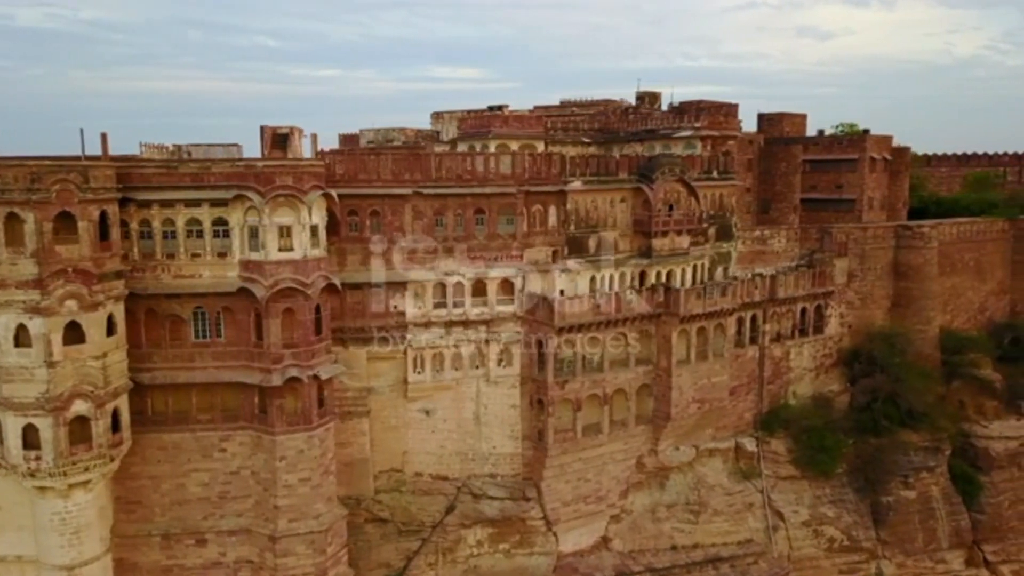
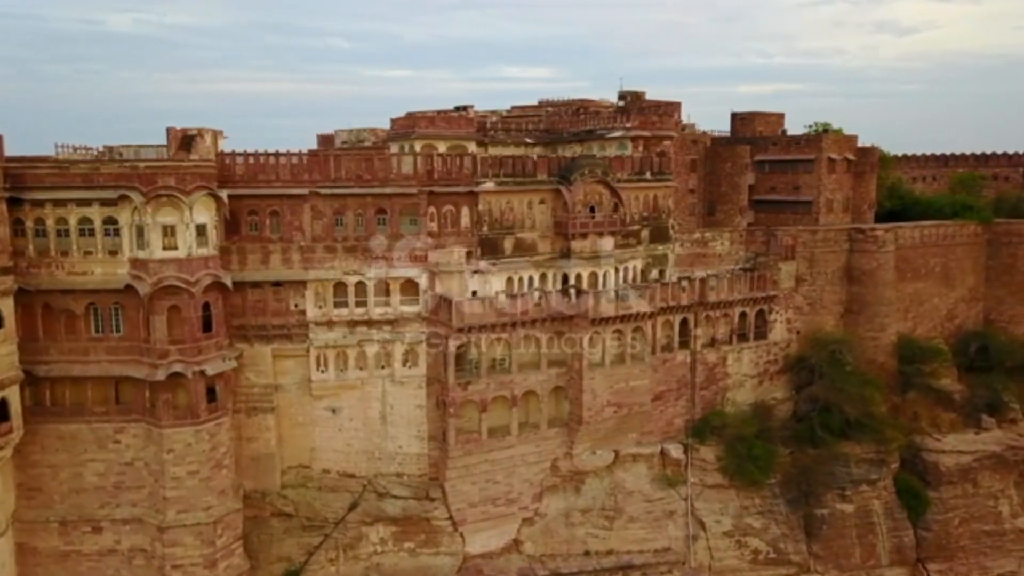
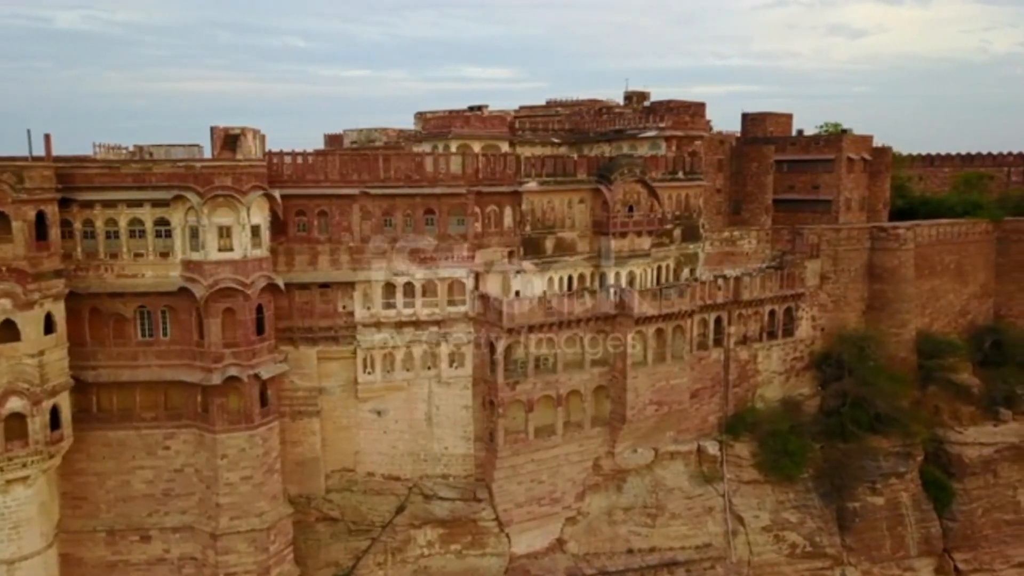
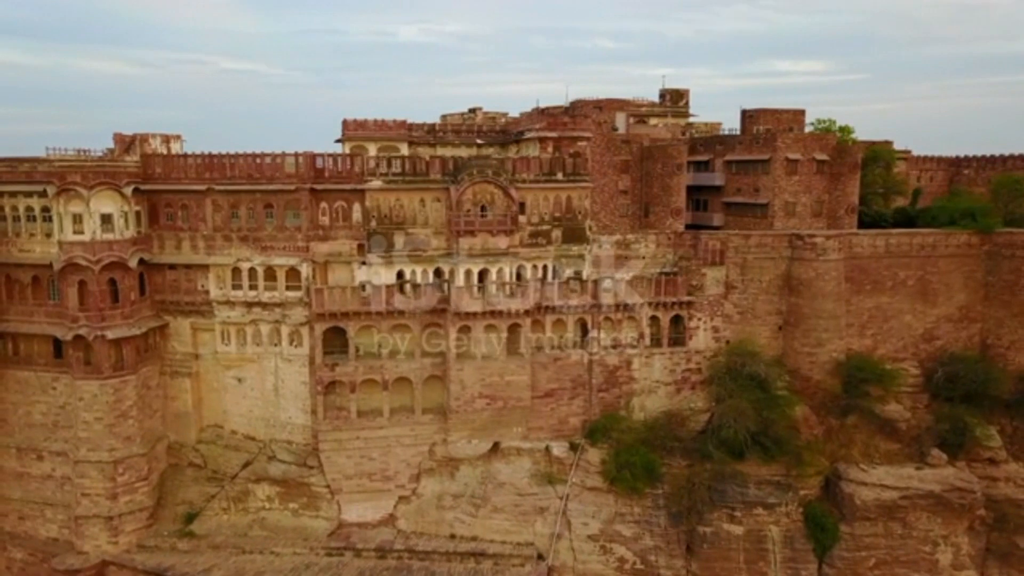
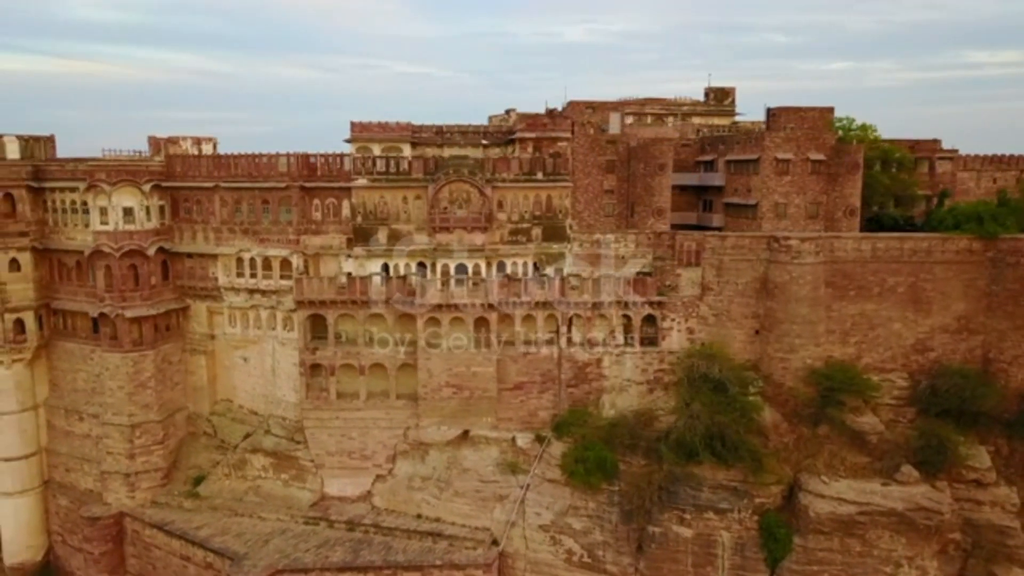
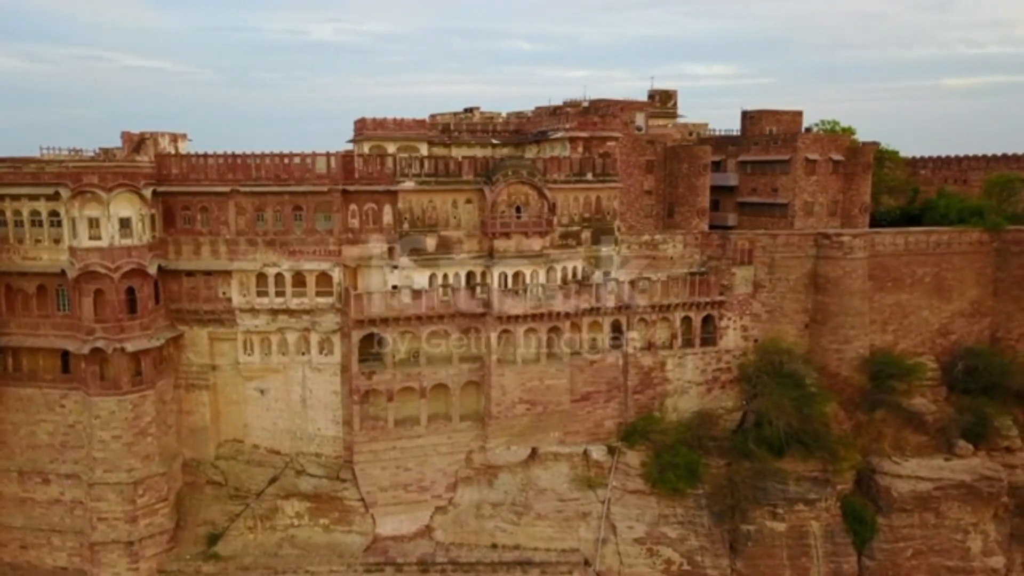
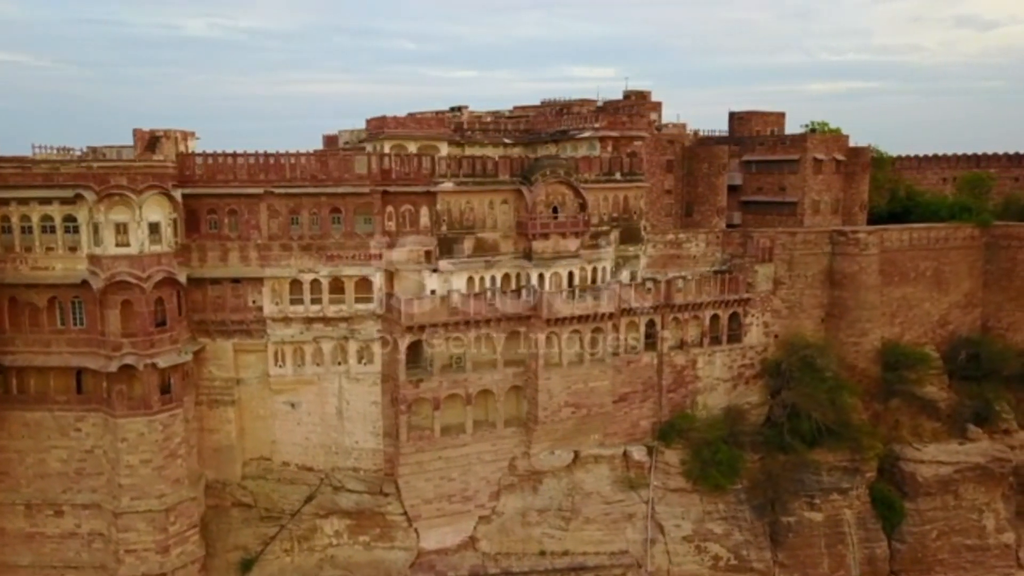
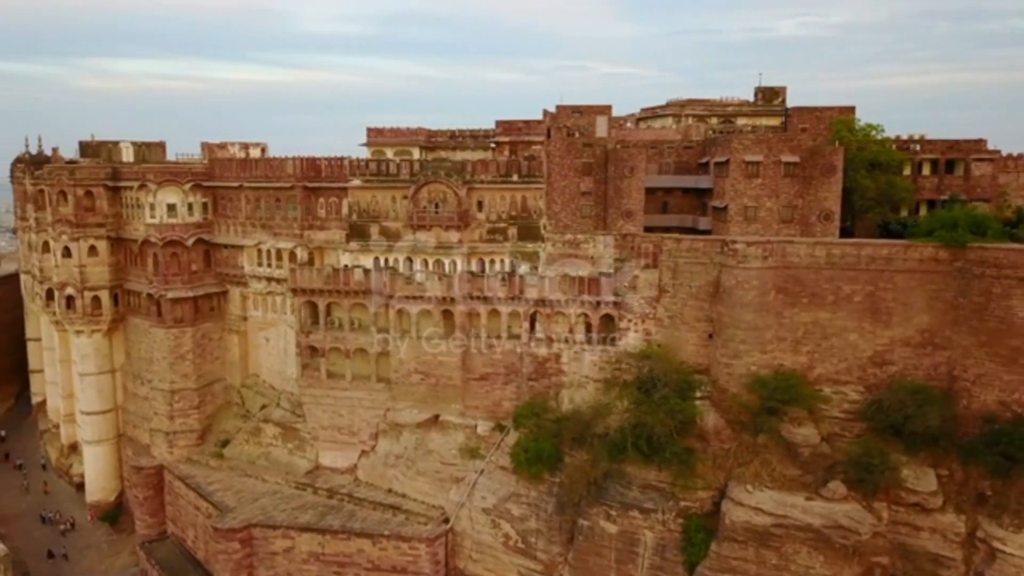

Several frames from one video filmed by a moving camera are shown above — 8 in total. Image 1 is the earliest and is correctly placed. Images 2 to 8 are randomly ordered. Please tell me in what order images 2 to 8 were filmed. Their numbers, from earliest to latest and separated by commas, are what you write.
3, 2, 7, 6, 4, 5, 8
